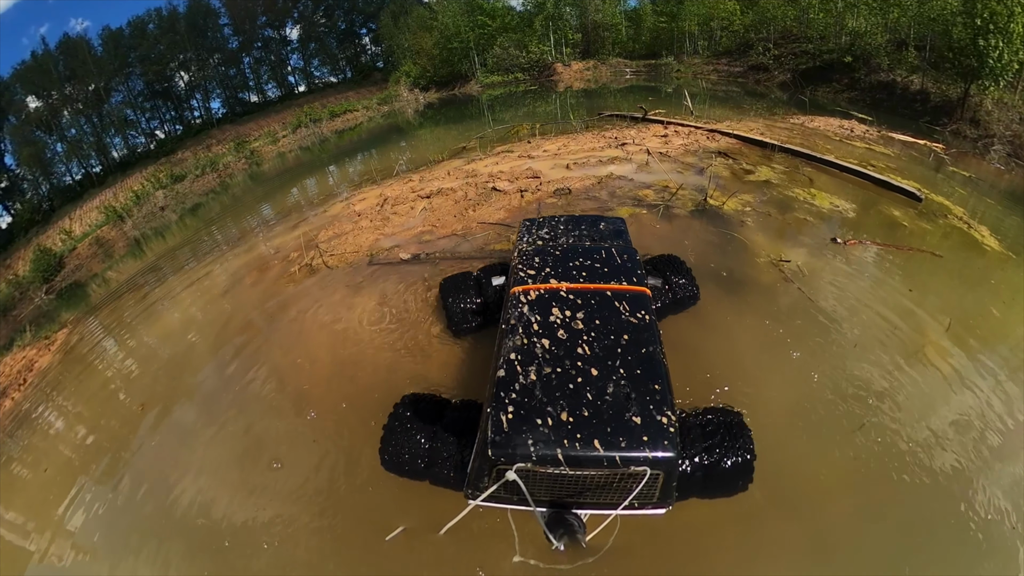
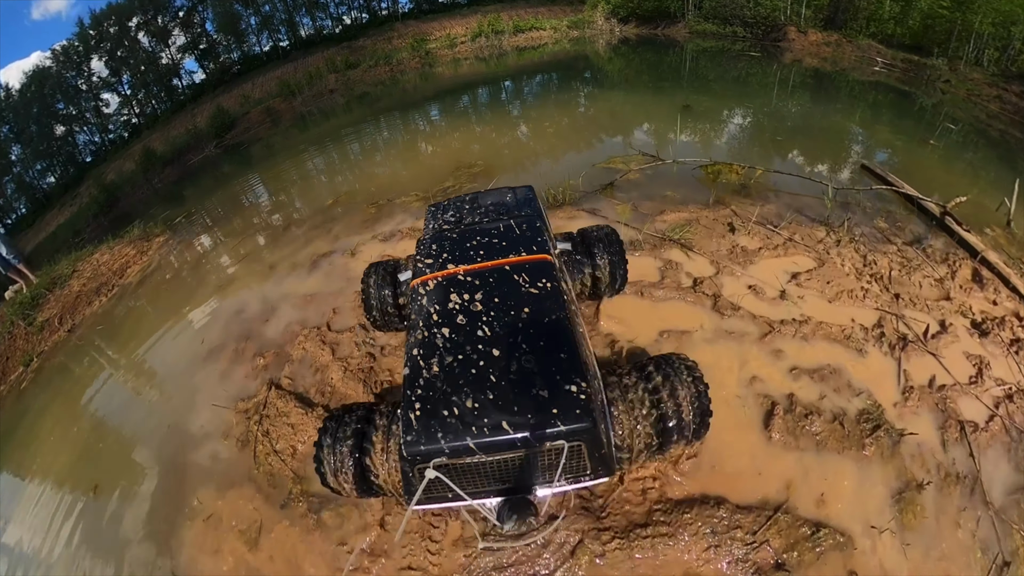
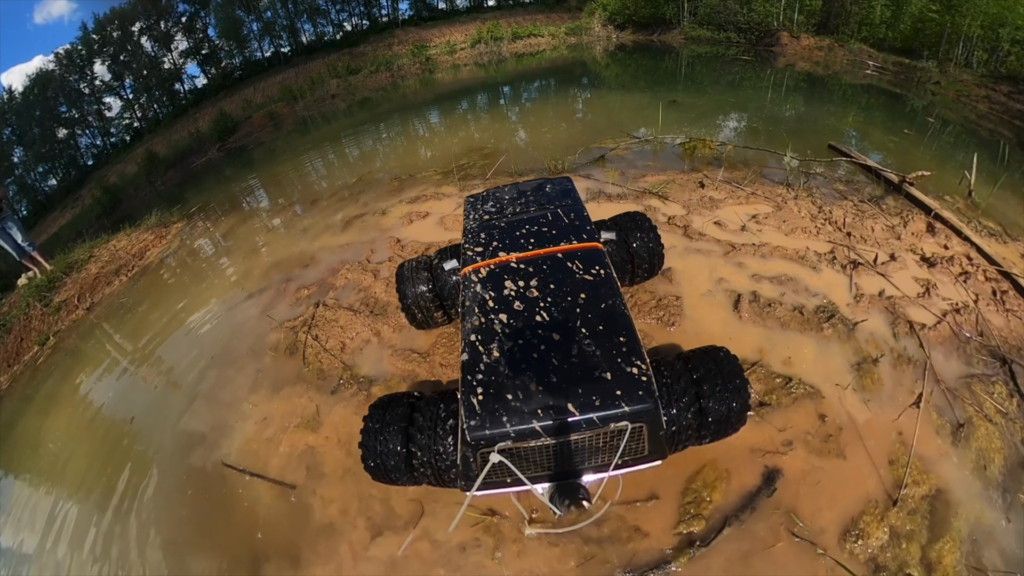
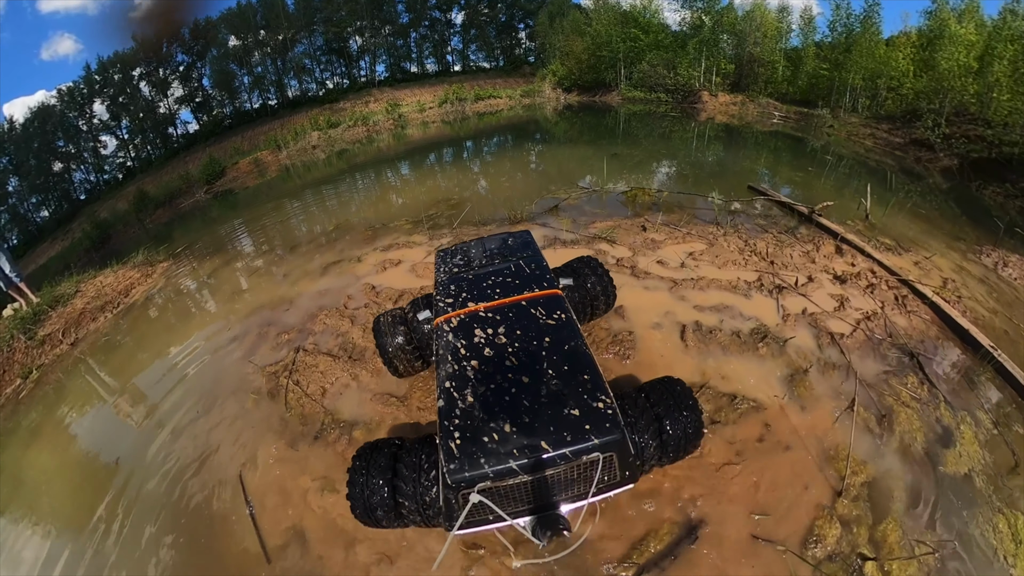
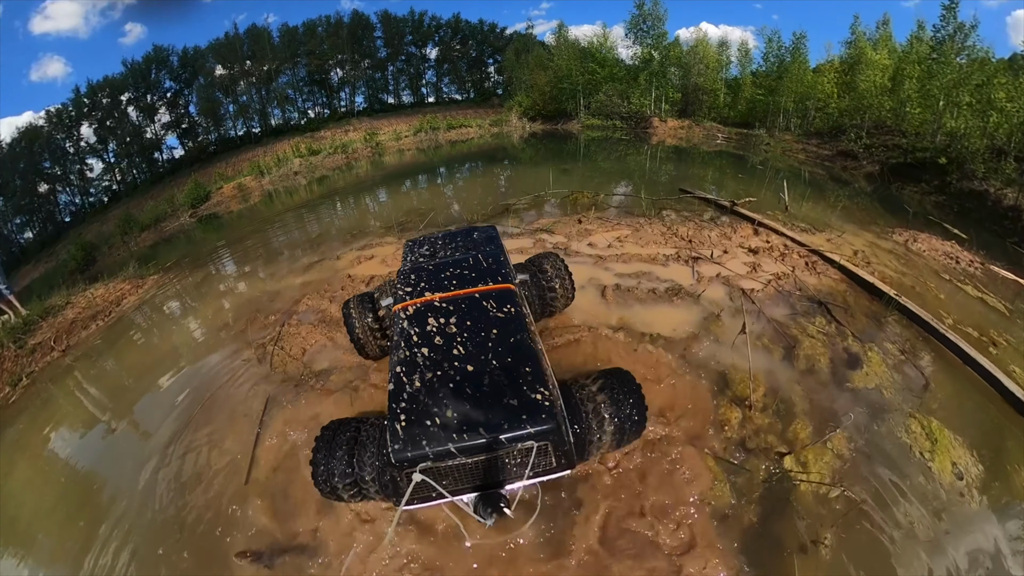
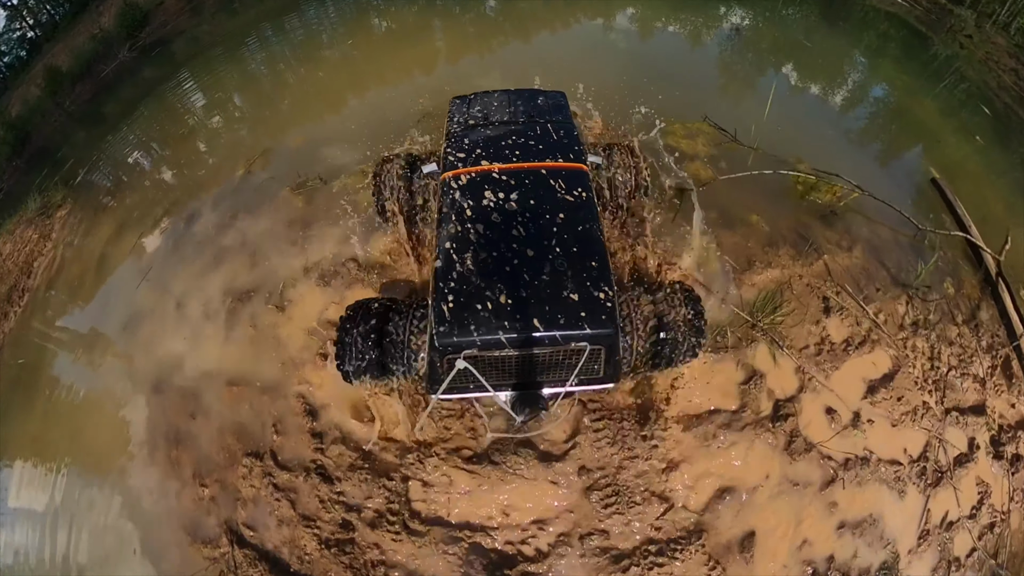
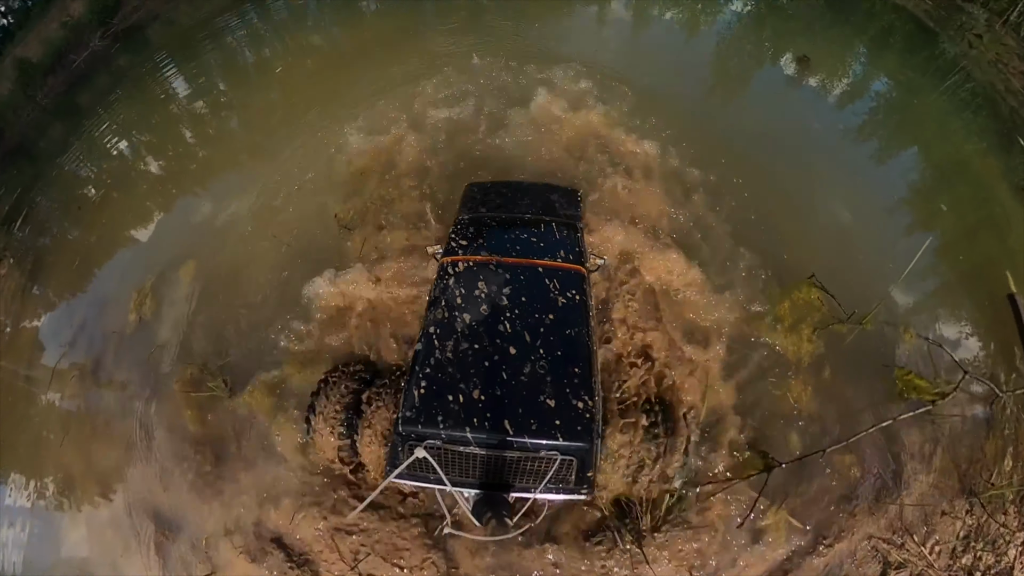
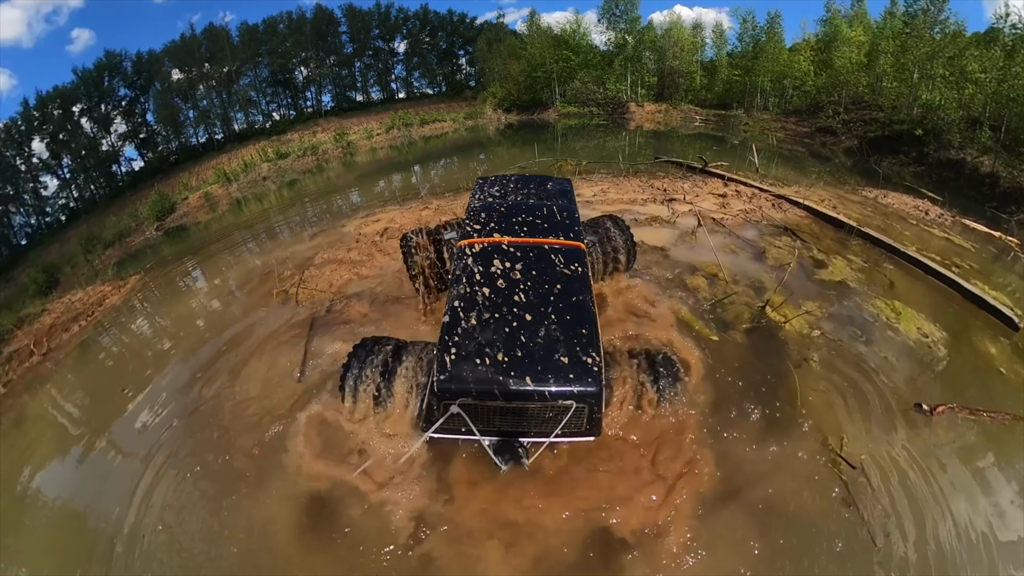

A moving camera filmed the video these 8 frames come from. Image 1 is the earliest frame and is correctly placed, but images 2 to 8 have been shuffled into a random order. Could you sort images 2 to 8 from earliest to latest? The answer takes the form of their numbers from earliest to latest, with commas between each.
8, 5, 4, 3, 2, 6, 7
